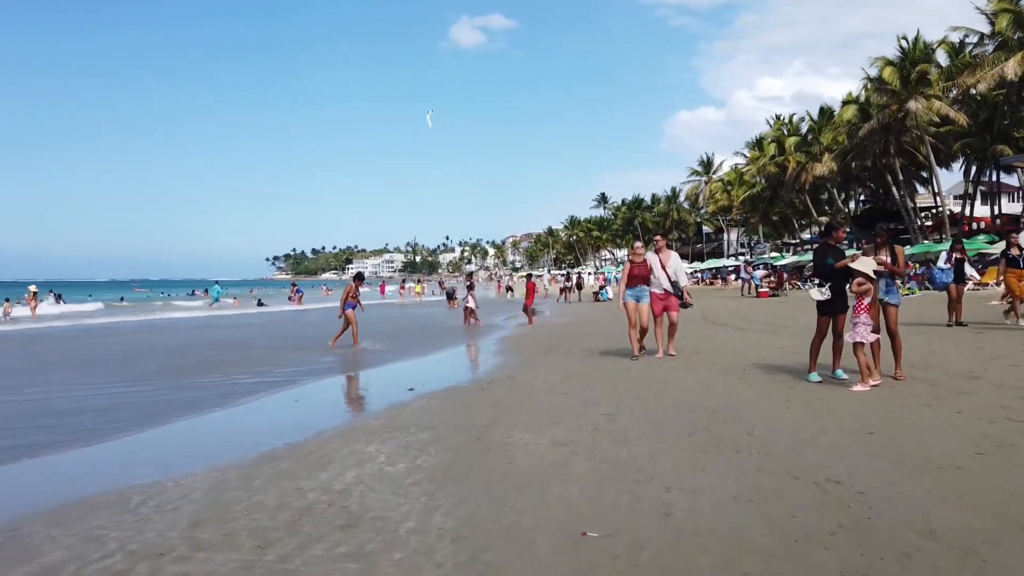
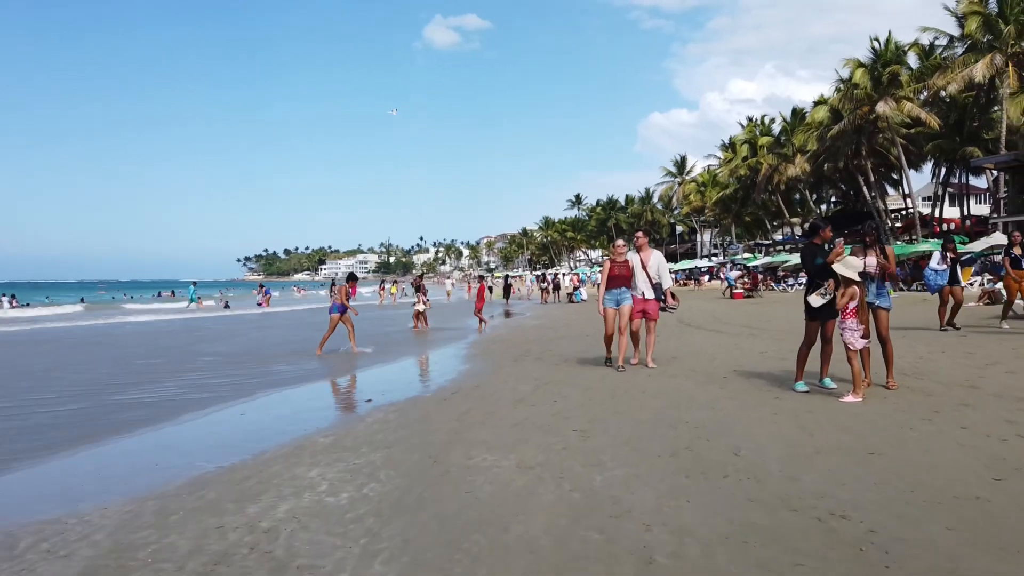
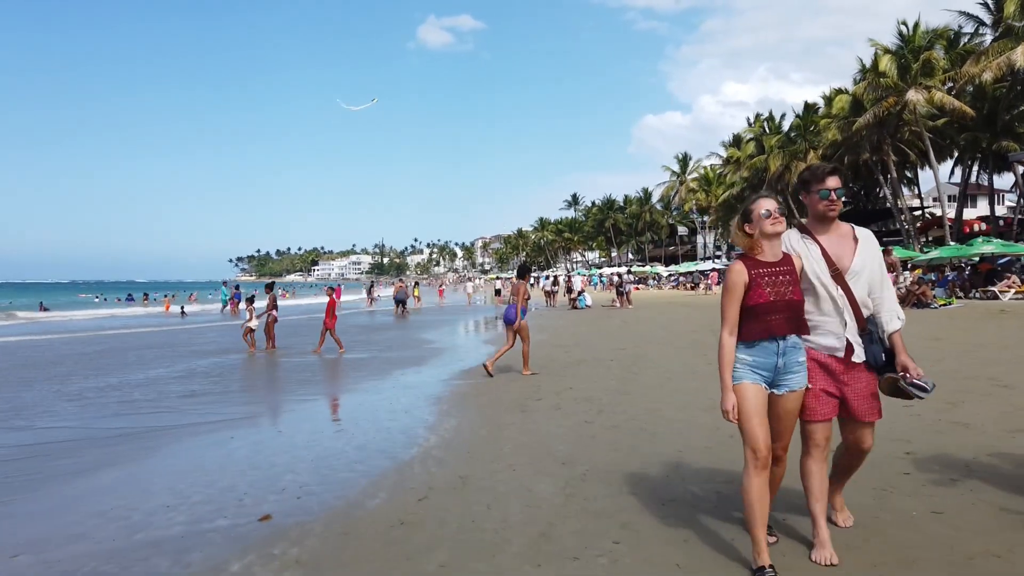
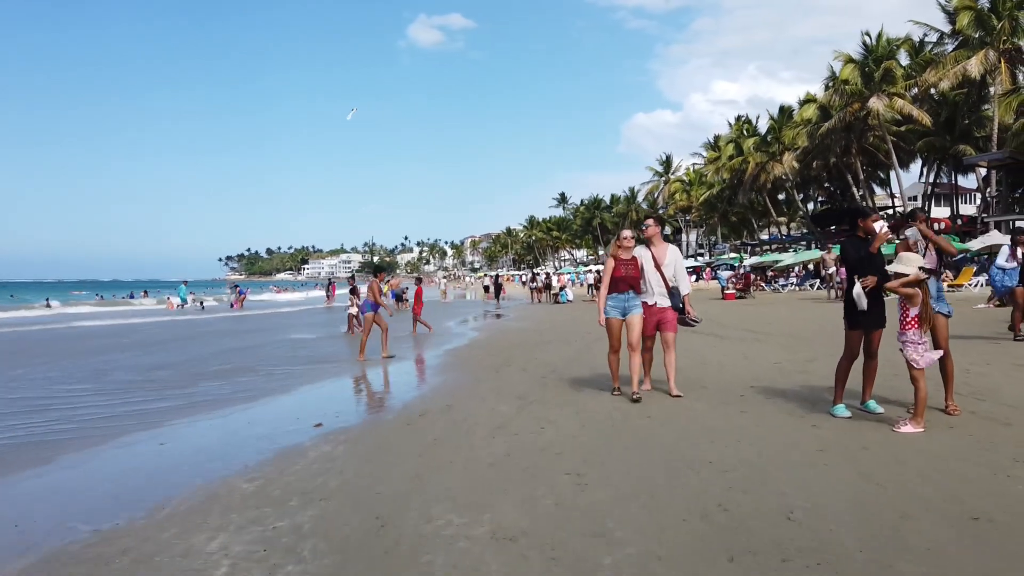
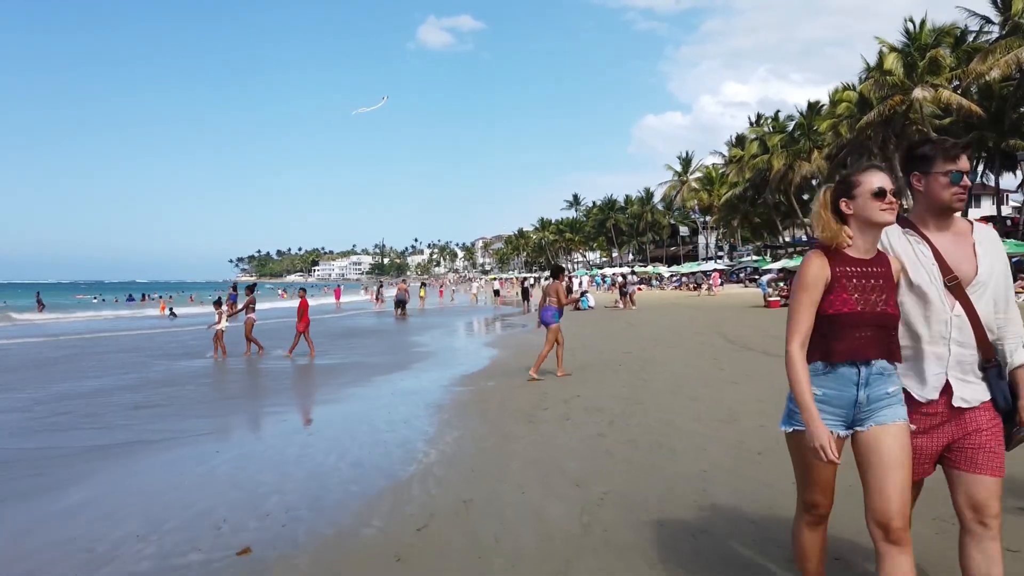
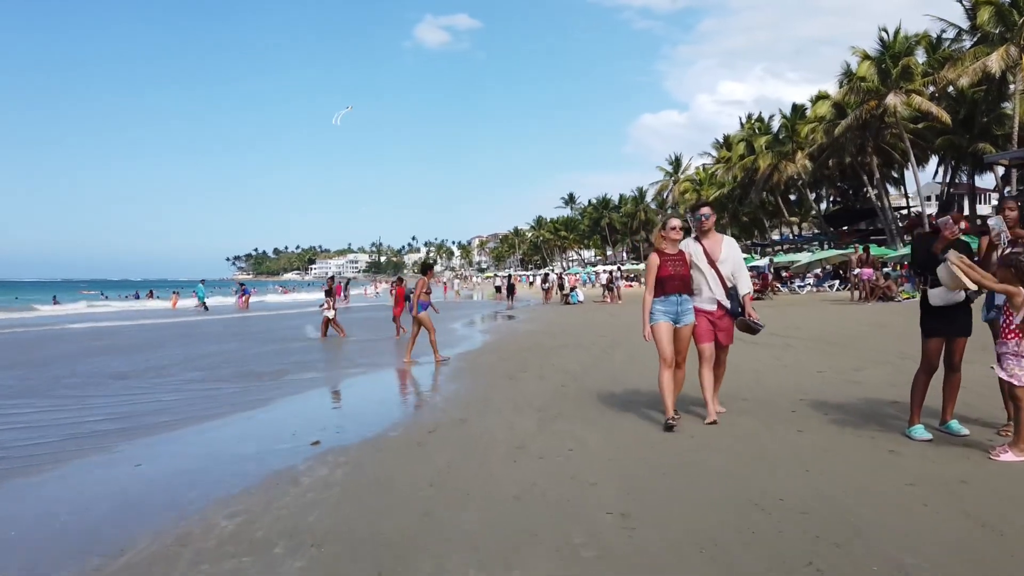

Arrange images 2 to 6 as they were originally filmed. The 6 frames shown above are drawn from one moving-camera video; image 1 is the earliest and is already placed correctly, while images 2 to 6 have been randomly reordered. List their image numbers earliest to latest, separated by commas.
2, 4, 6, 3, 5
